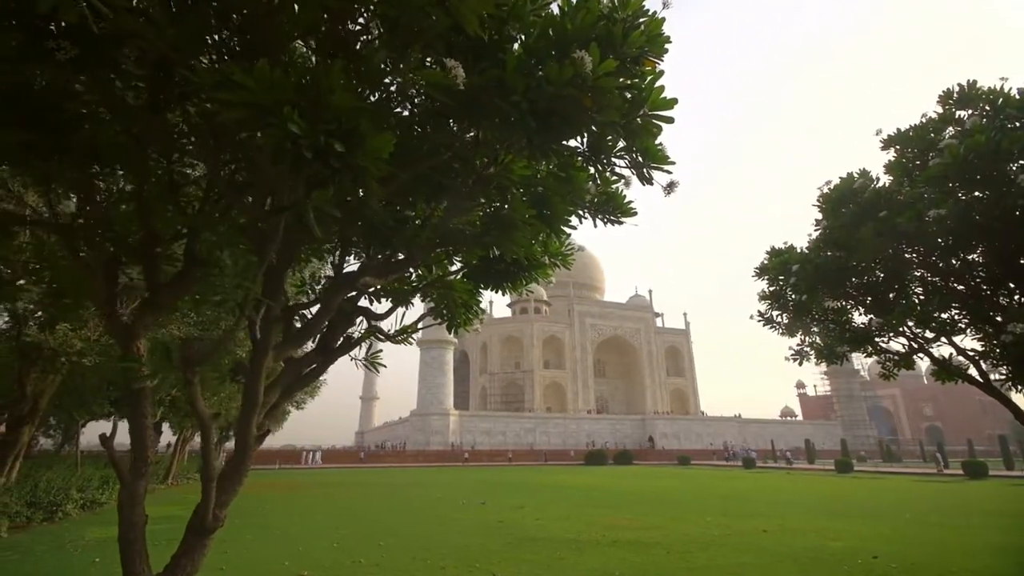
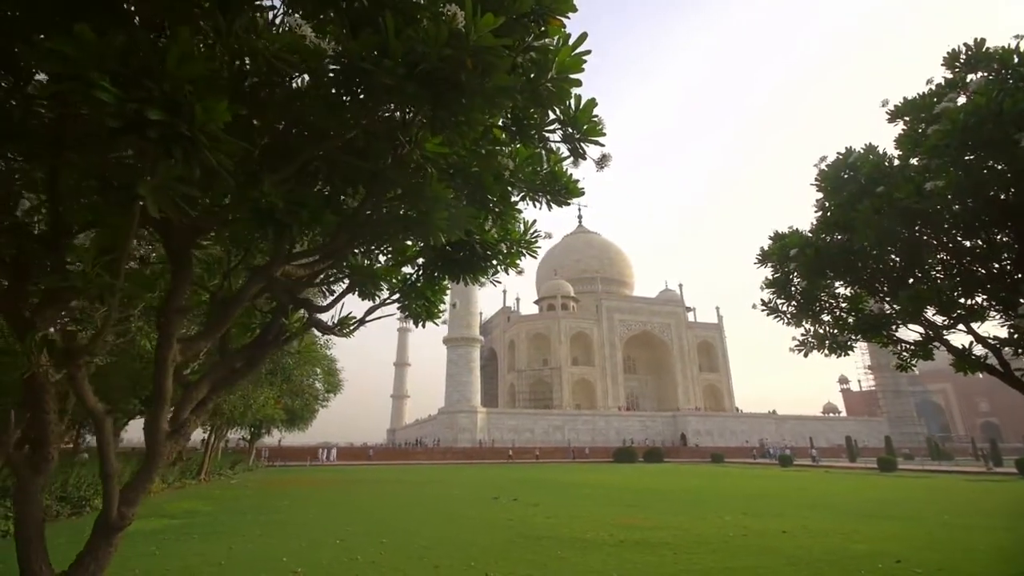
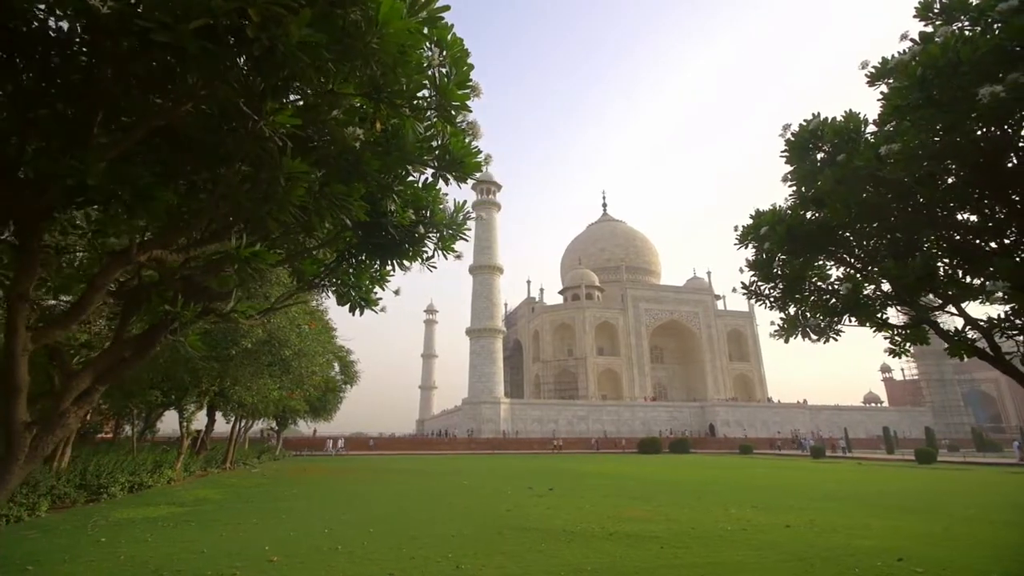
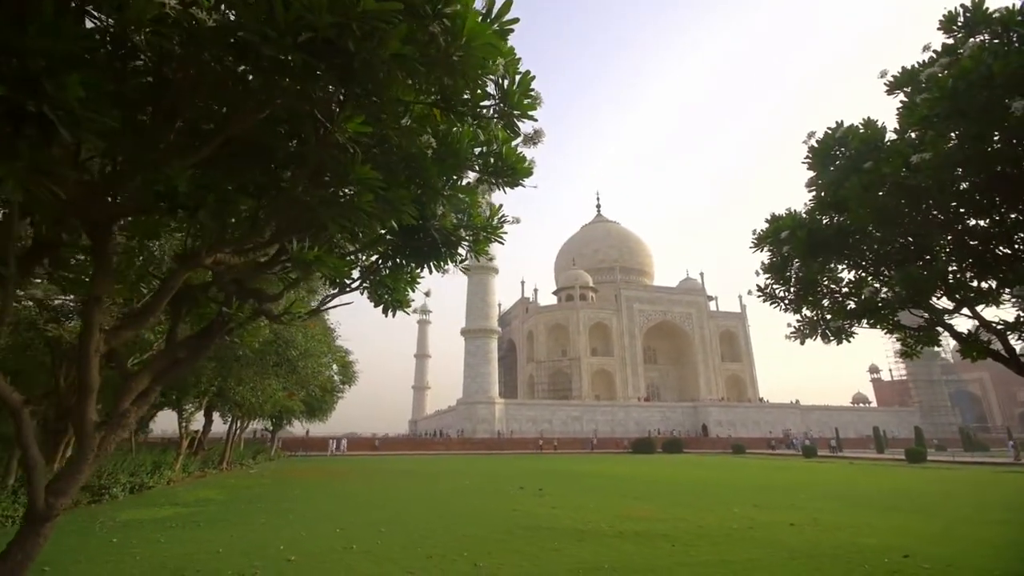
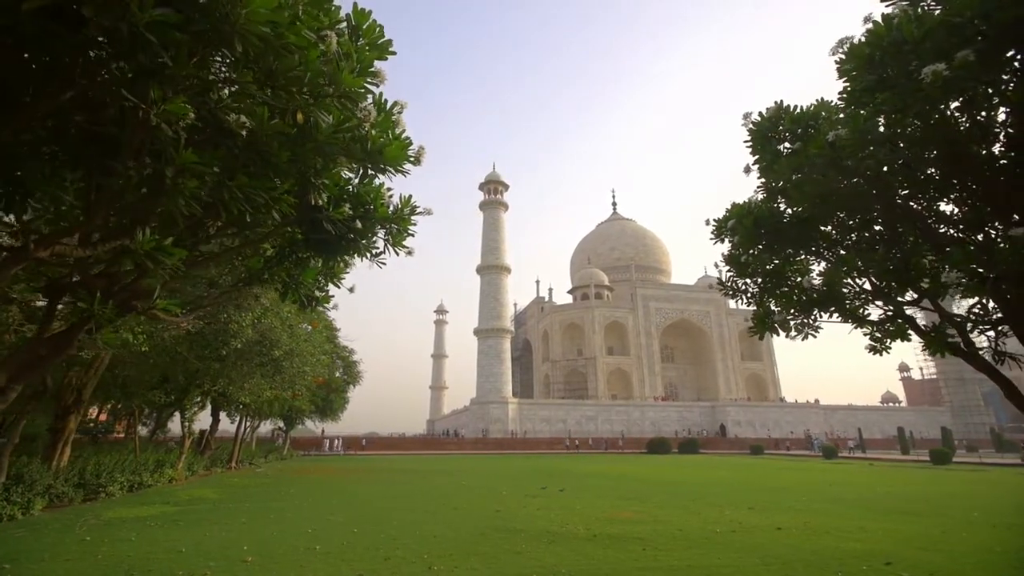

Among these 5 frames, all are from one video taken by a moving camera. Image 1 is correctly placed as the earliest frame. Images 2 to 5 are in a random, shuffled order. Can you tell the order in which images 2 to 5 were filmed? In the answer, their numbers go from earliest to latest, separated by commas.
2, 4, 3, 5
